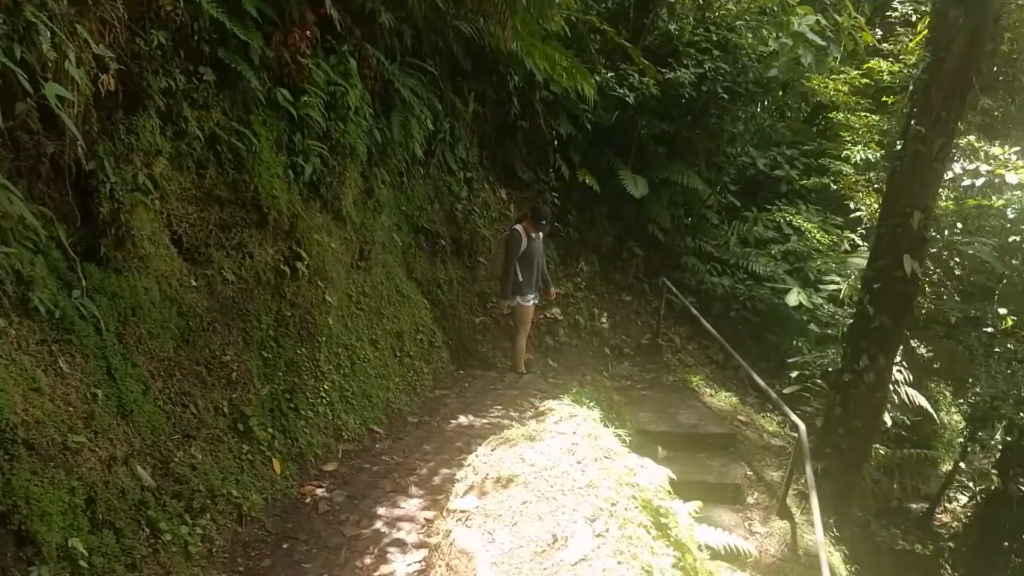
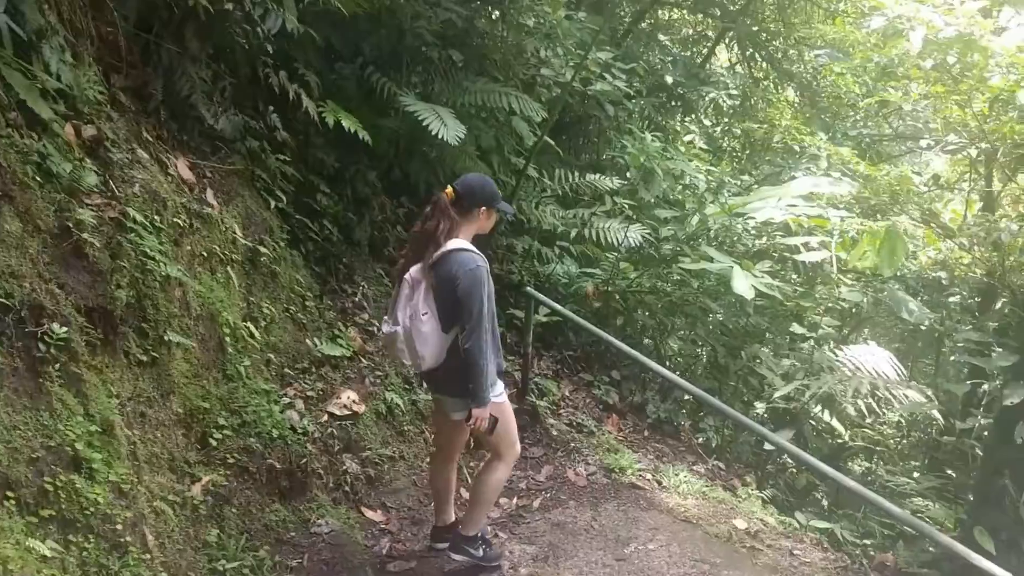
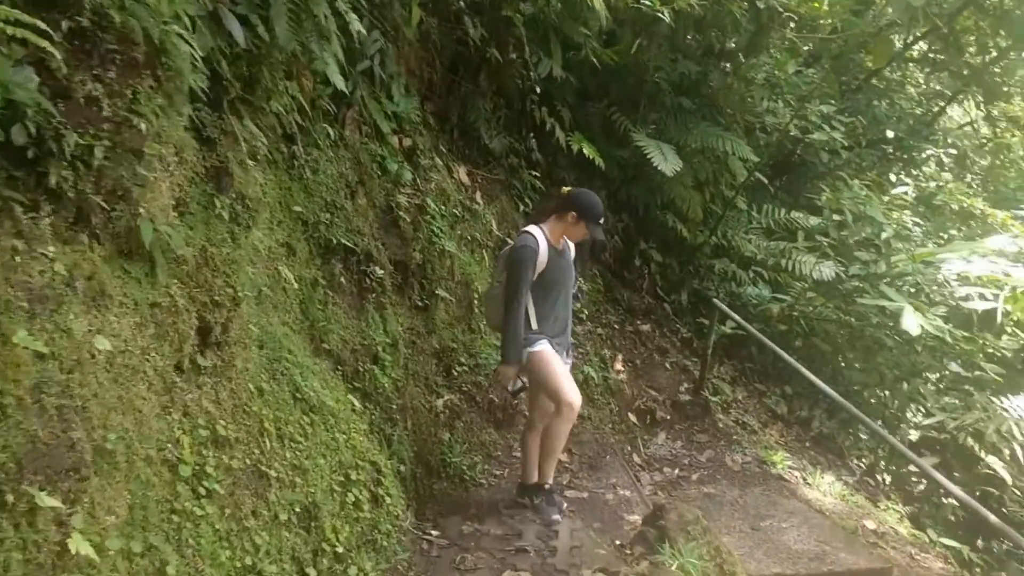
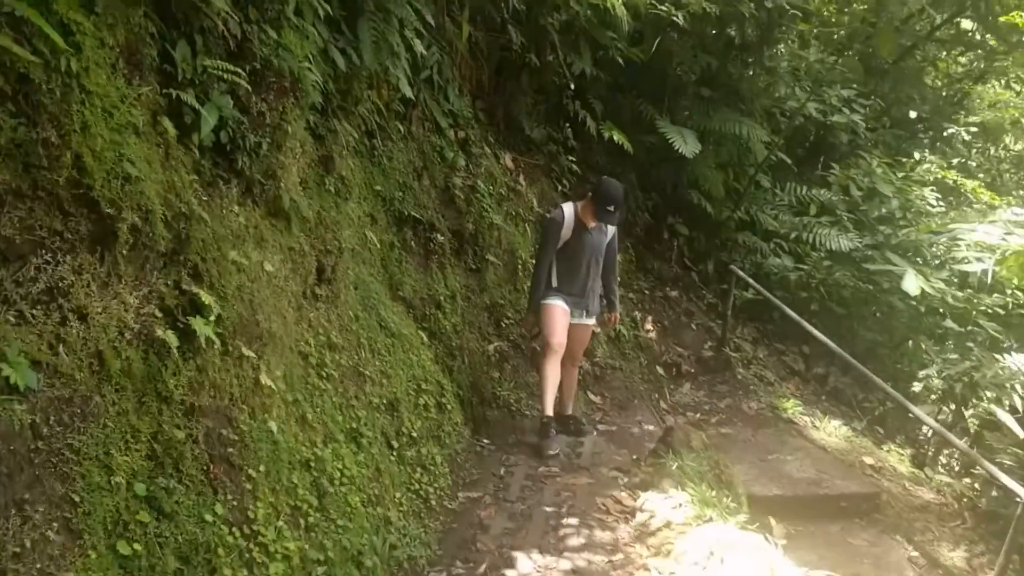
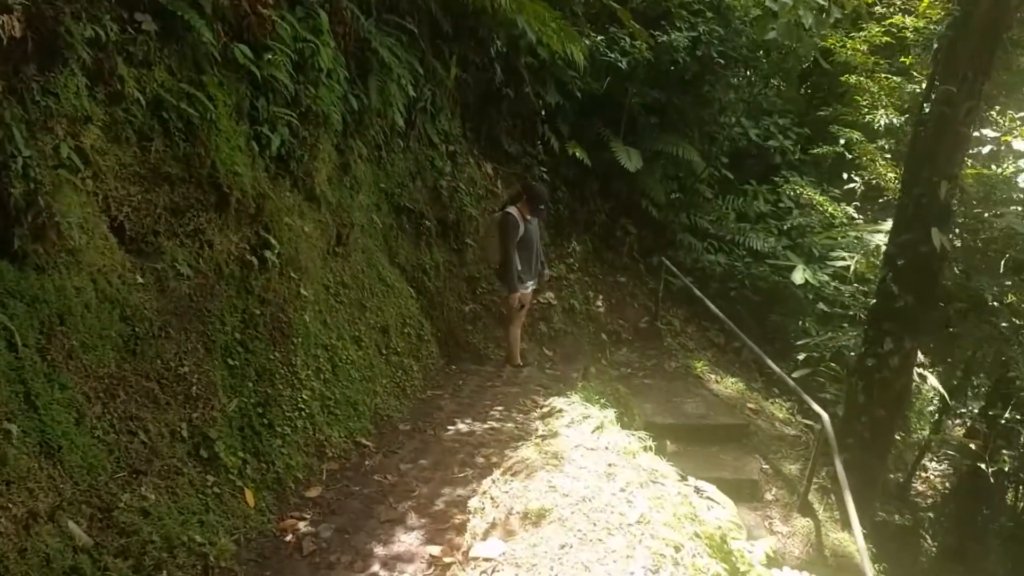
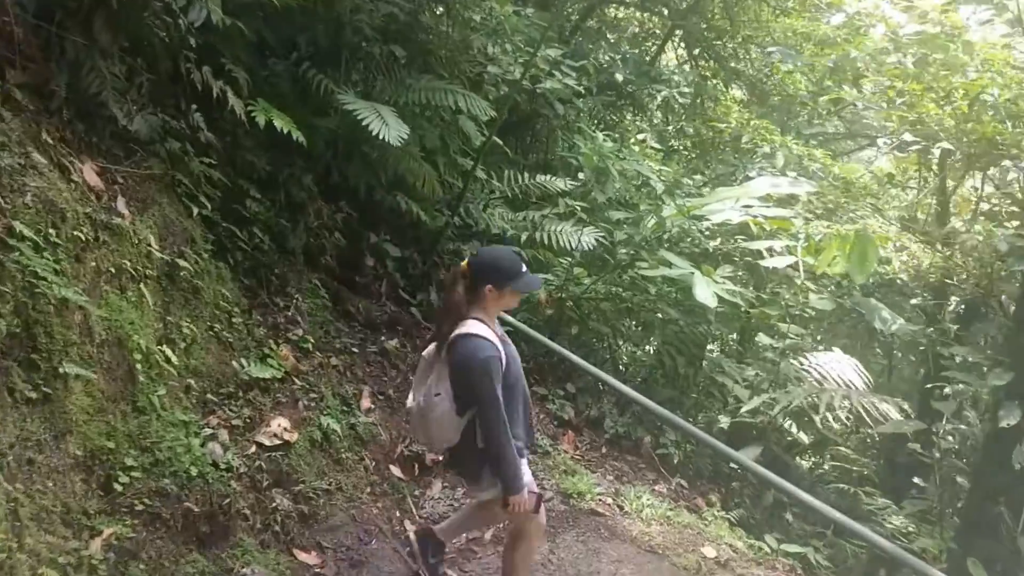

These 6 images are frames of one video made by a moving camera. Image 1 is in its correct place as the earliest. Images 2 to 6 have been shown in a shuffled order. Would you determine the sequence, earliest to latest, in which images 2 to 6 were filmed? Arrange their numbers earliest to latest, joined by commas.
5, 4, 3, 2, 6
